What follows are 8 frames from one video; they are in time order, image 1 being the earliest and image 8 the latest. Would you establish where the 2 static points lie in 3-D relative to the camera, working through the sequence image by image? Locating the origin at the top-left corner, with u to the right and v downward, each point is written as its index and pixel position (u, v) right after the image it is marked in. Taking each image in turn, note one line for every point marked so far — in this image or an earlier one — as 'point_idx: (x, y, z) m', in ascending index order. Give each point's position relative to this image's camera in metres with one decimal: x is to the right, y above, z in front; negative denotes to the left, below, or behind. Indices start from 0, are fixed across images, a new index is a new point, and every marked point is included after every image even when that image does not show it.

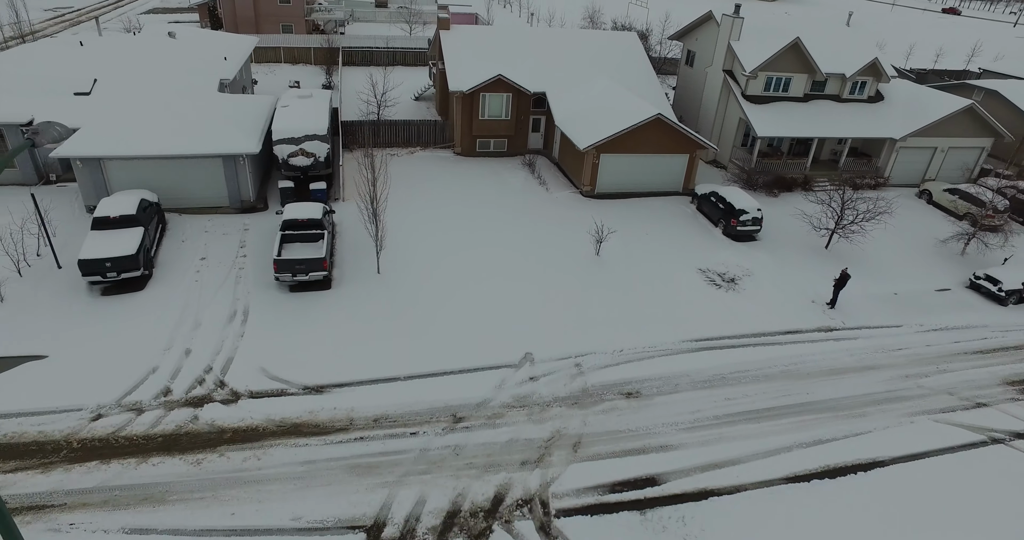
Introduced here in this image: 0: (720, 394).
0: (+3.6, -2.1, +12.9) m
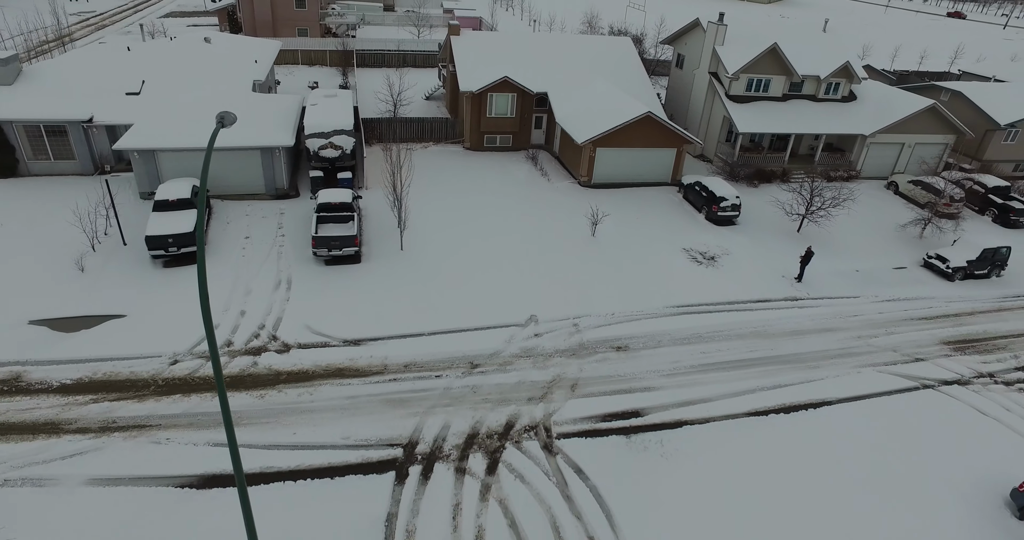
0: (+3.8, -1.6, +15.2) m
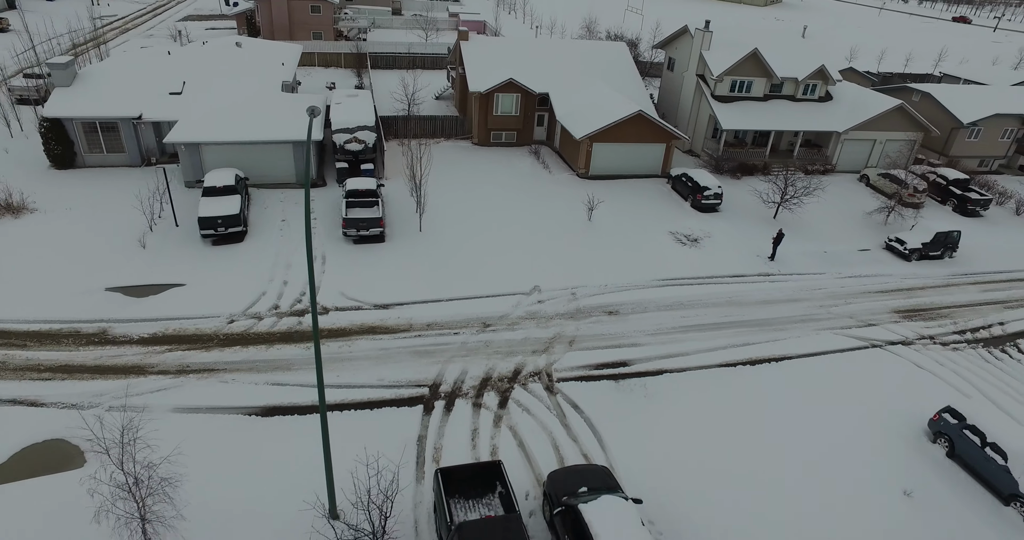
0: (+3.9, -1.0, +17.6) m
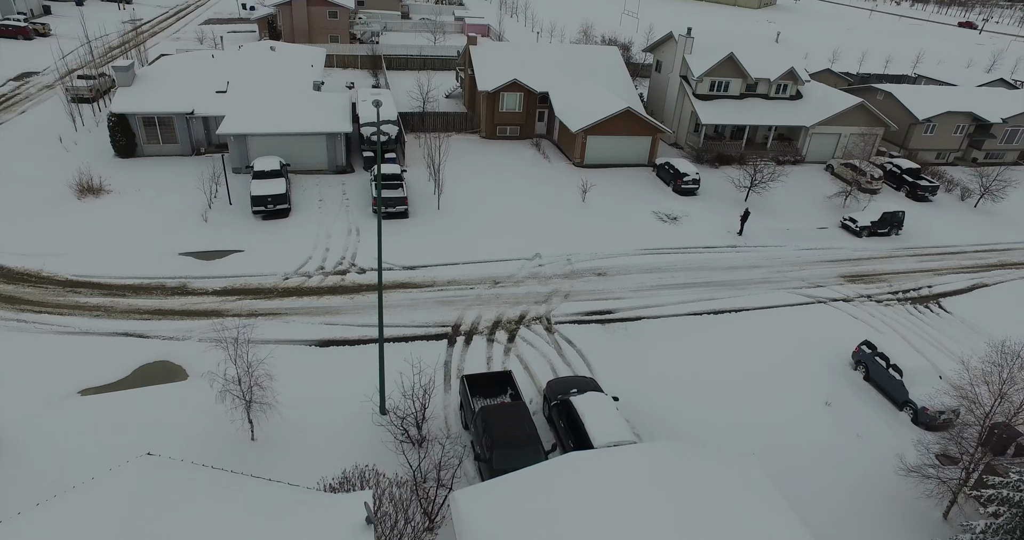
0: (+4.1, -0.1, +21.0) m
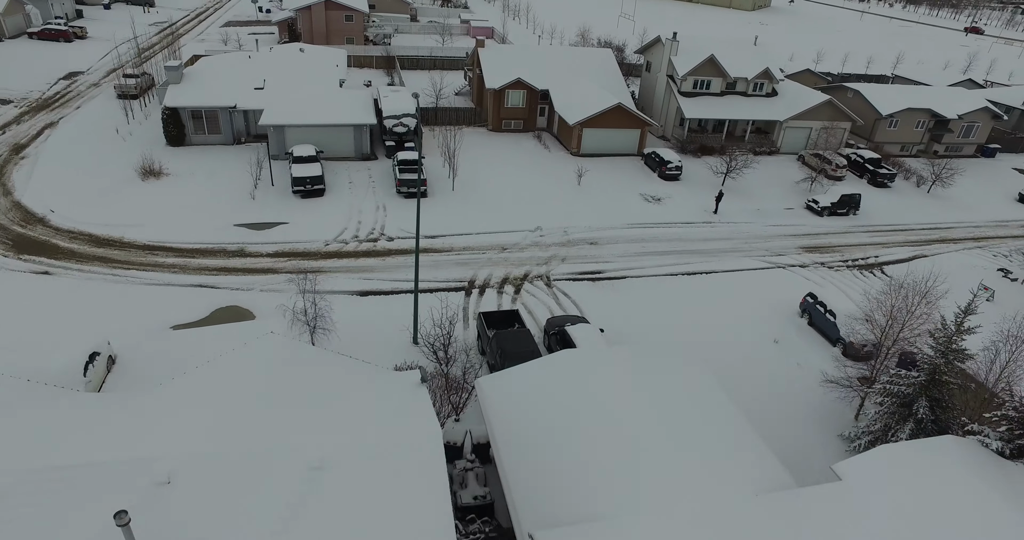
0: (+4.2, +0.8, +24.7) m
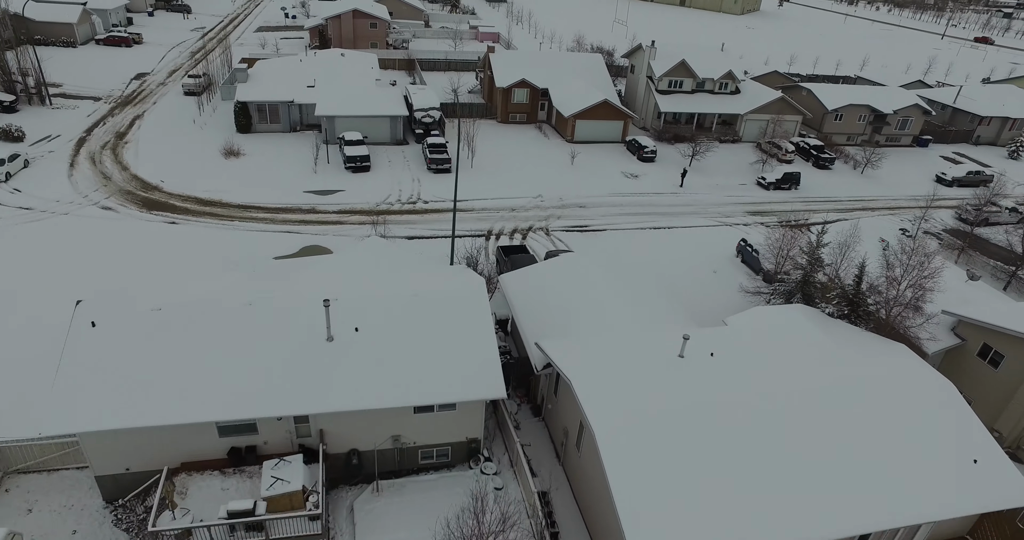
0: (+4.5, +2.6, +31.6) m
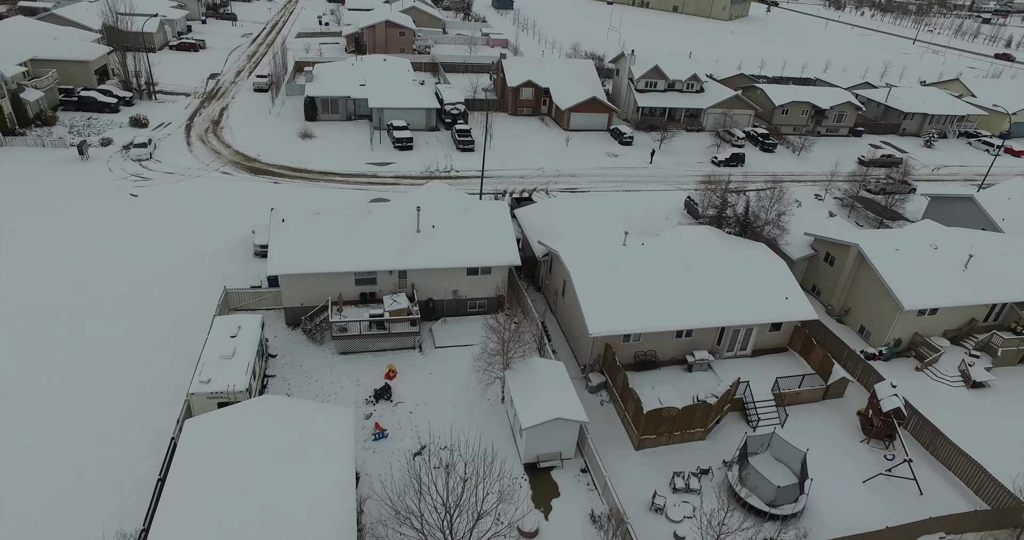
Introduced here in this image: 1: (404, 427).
0: (+5.0, +5.1, +41.9) m
1: (-2.8, -4.1, +19.6) m
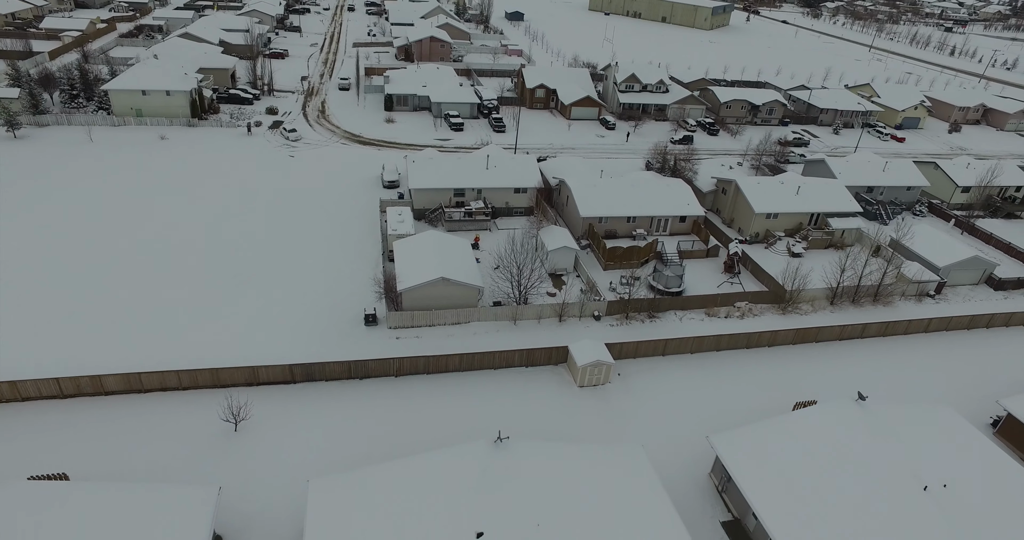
0: (+6.6, +9.8, +61.8) m
1: (-1.2, +0.7, +39.5) m
